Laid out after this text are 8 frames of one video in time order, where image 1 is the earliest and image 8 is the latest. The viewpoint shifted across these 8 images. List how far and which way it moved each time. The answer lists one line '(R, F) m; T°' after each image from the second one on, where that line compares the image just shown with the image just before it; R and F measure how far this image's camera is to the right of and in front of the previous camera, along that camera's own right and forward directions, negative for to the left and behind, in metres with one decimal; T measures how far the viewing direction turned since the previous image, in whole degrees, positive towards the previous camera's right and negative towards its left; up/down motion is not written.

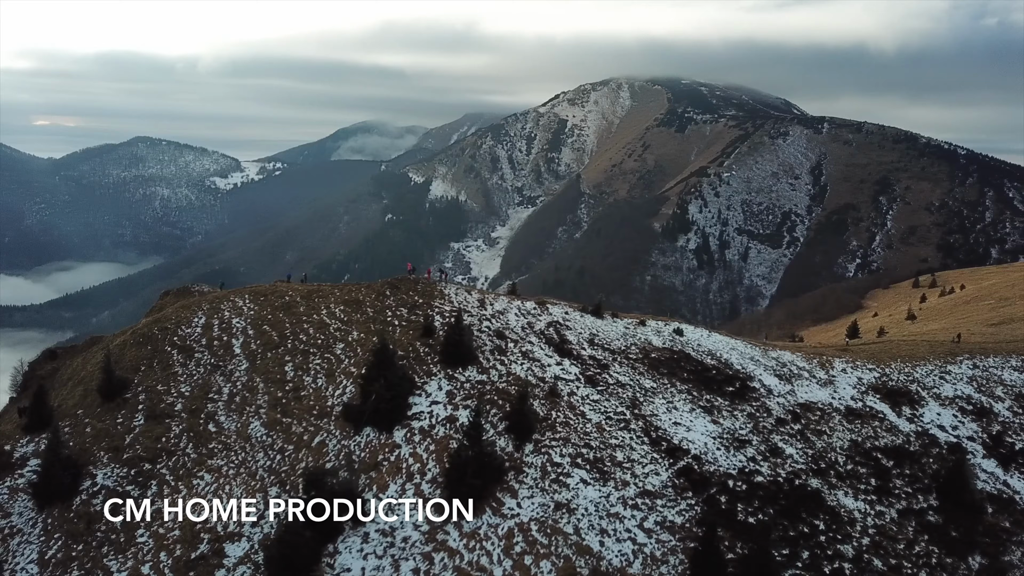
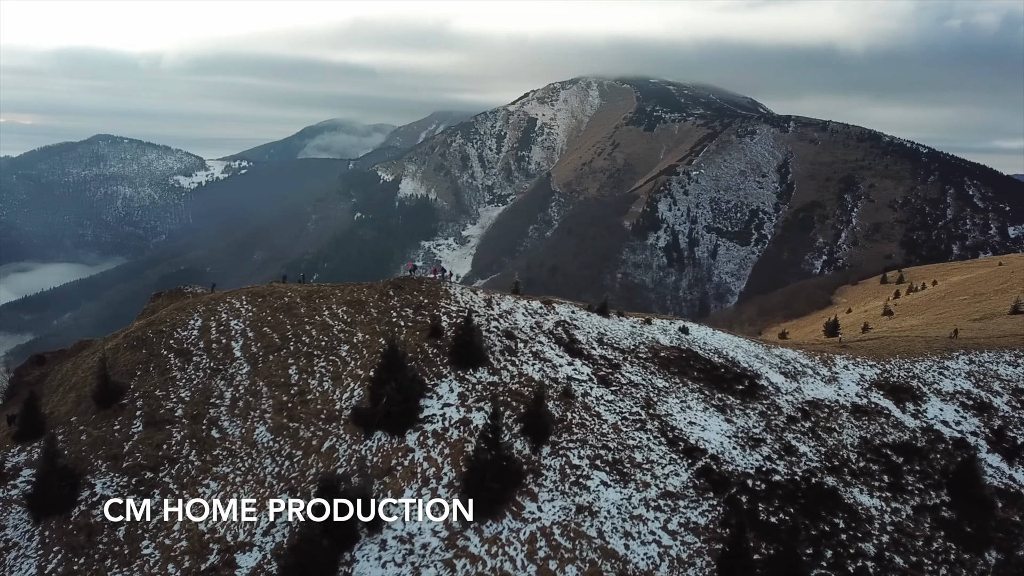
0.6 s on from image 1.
(-1.6, +0.6) m; +2°
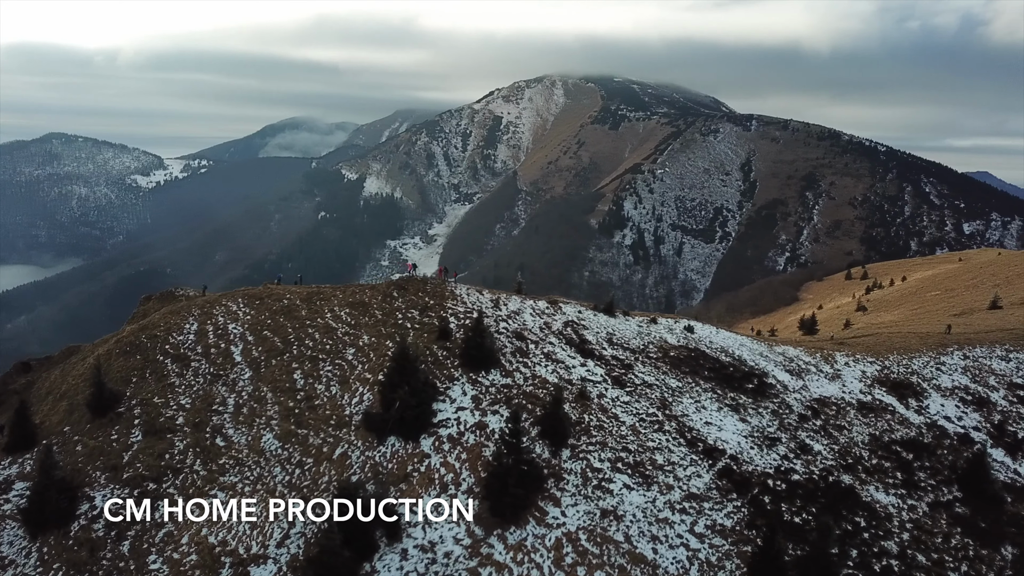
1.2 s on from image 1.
(-1.8, +0.6) m; +3°
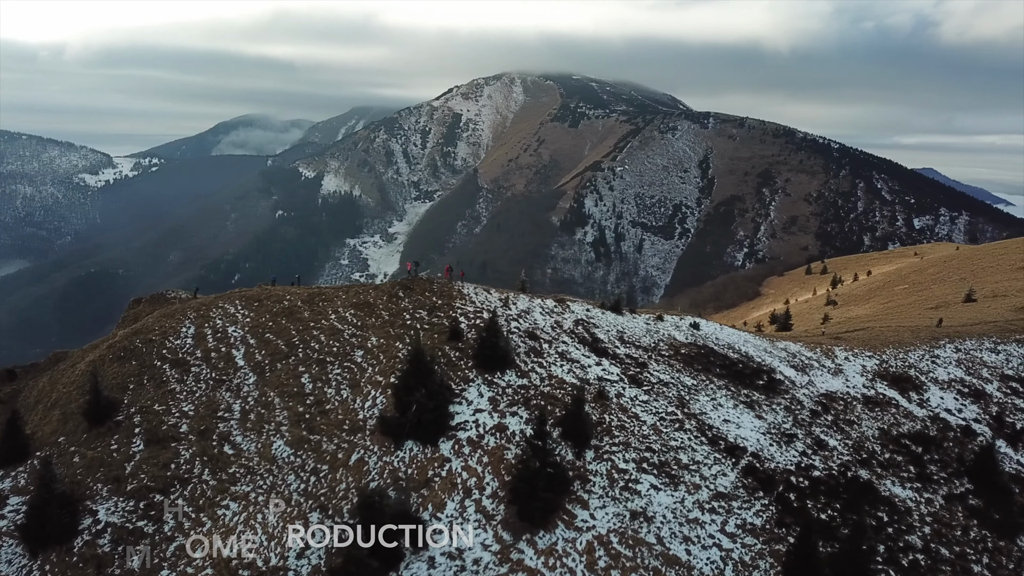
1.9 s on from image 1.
(-2.1, +0.7) m; +3°
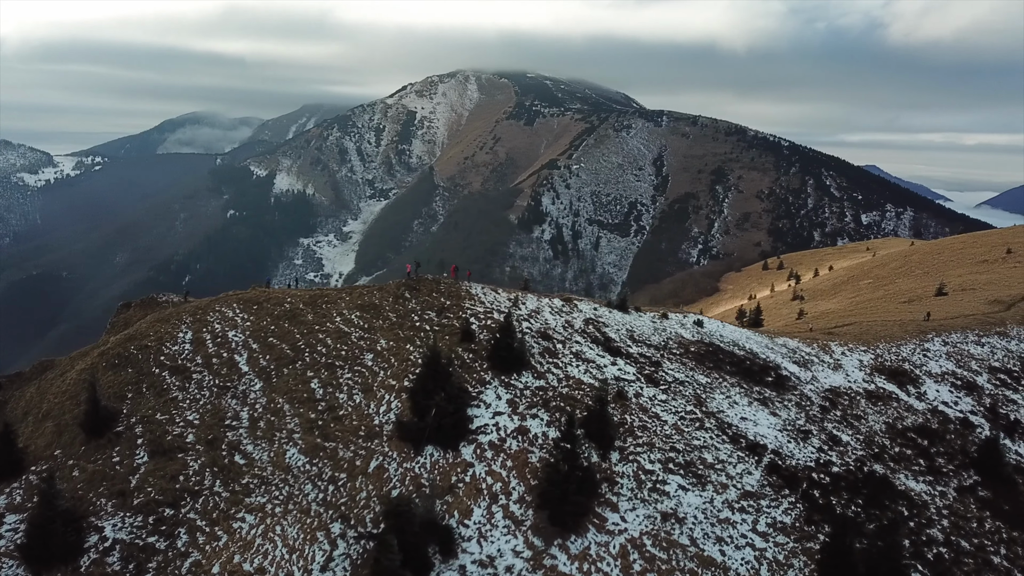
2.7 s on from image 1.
(-2.2, +0.6) m; +3°
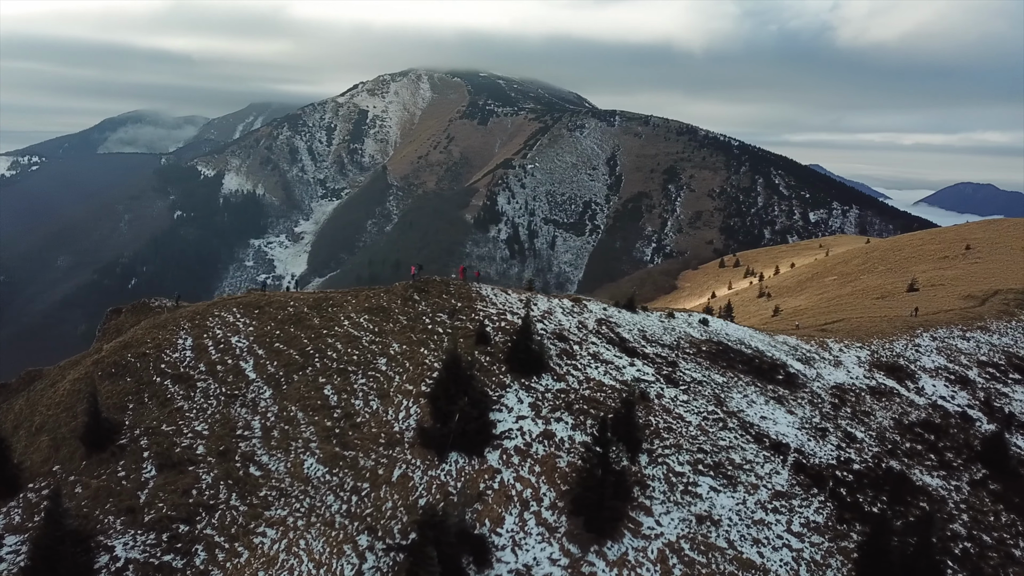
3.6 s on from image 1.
(-2.4, +0.7) m; +3°
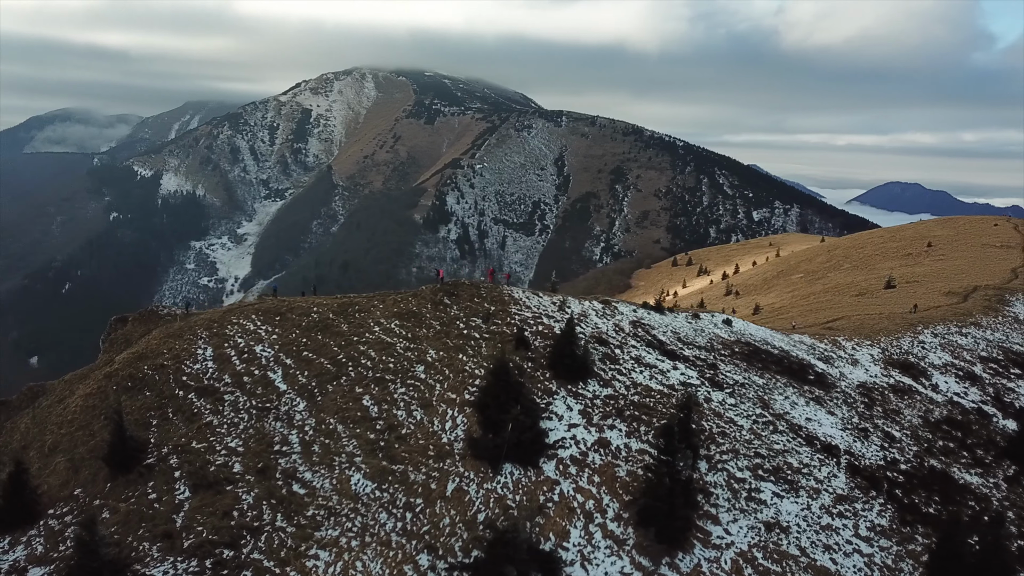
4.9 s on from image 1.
(-3.4, +1.2) m; +4°
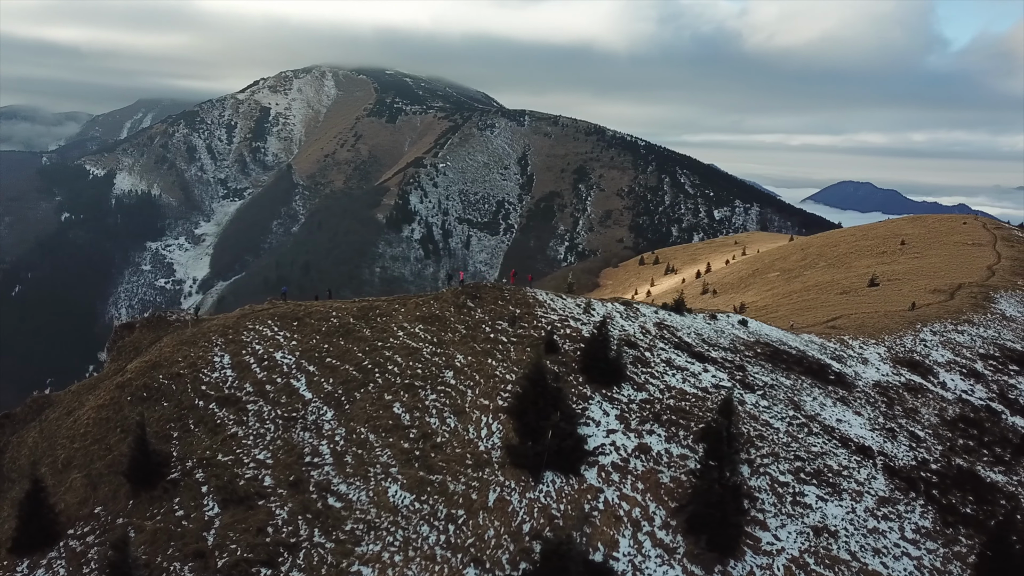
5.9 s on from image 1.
(-2.4, +0.8) m; +3°
